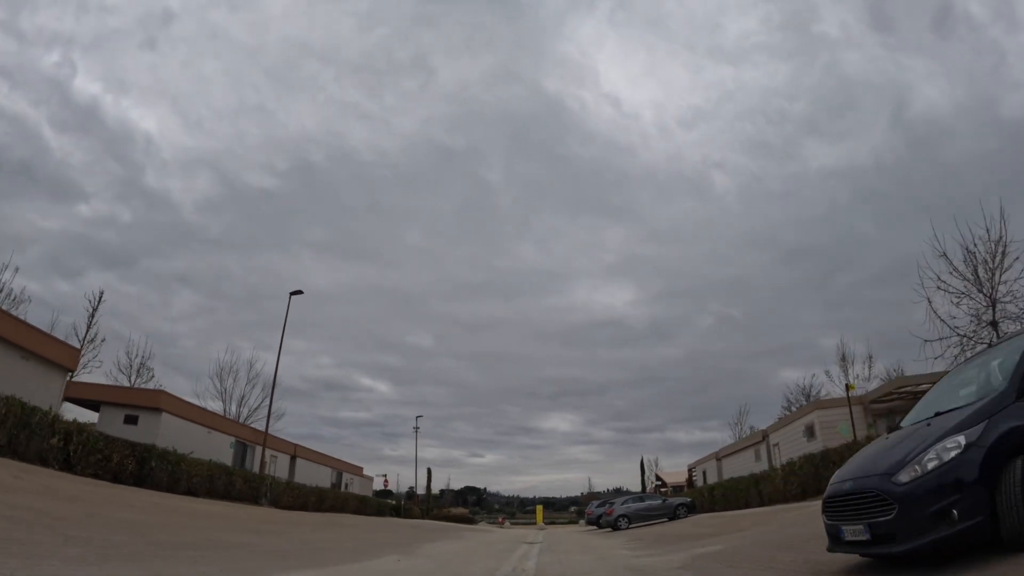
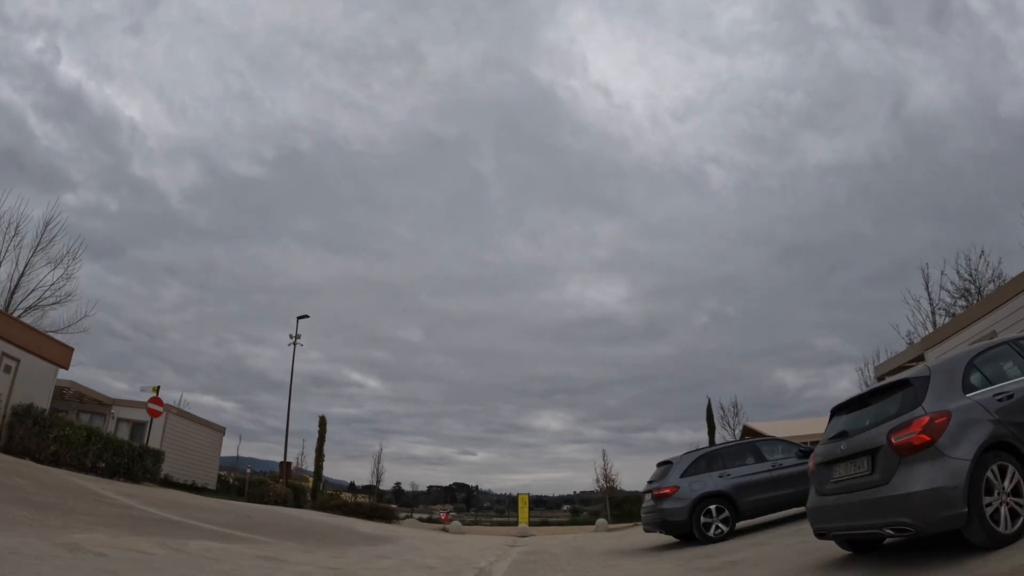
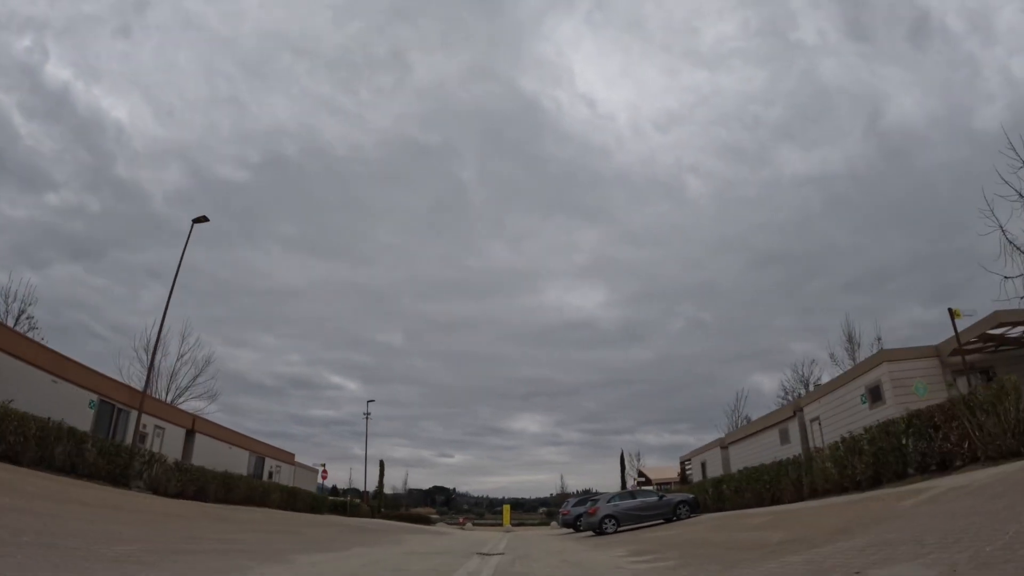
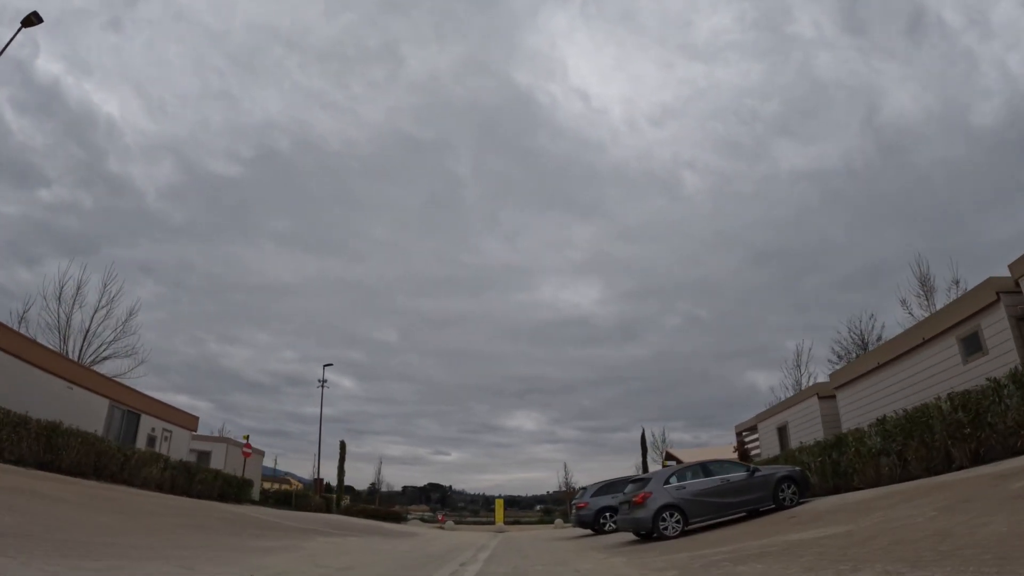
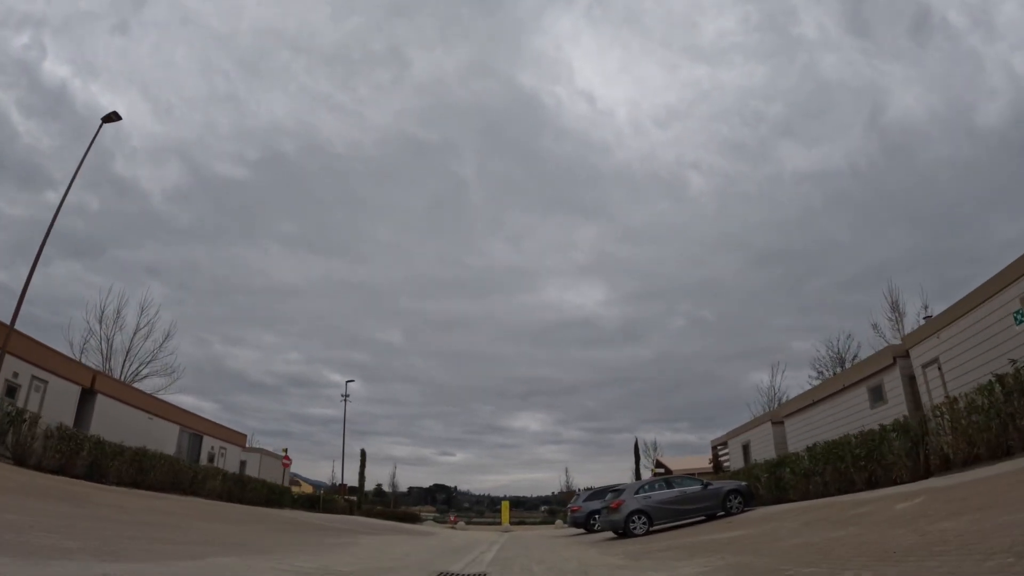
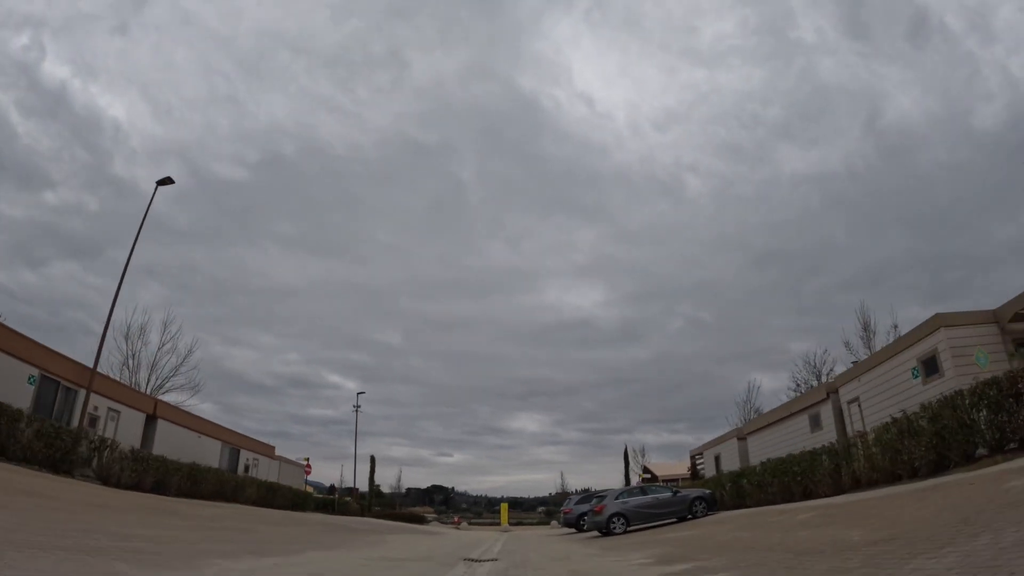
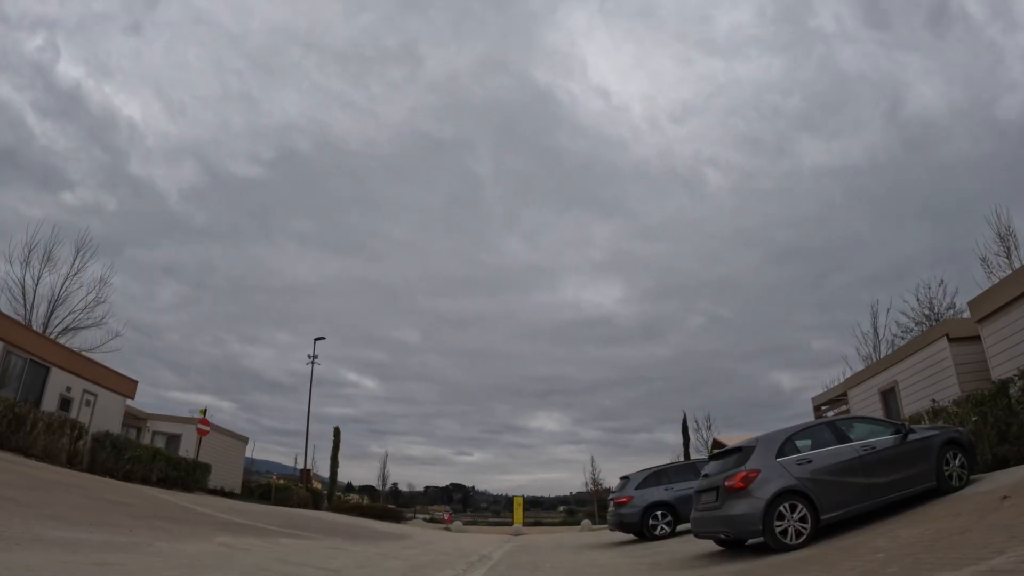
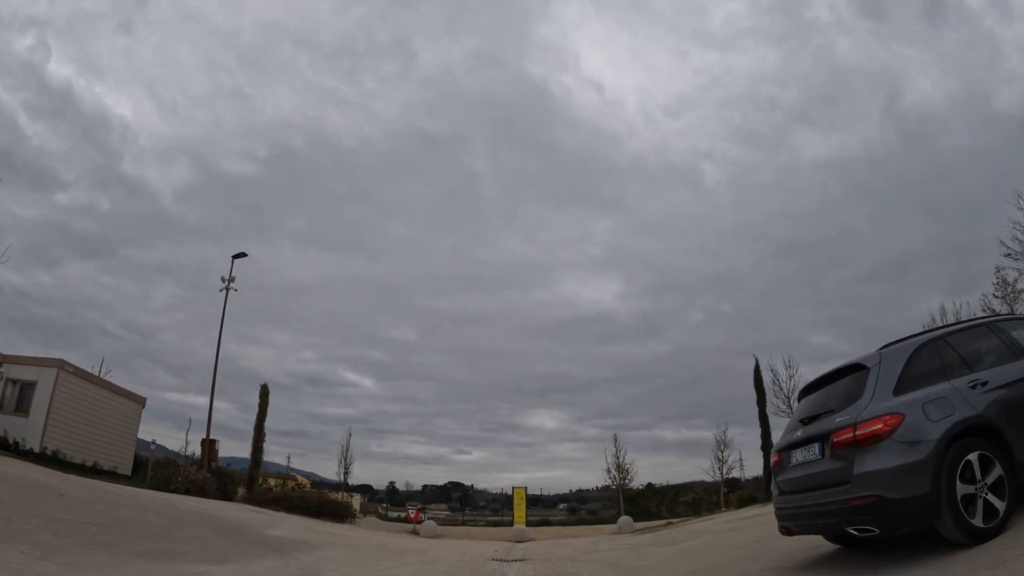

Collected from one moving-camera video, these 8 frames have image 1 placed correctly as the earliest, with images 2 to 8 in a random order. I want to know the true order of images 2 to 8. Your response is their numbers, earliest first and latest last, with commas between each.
3, 6, 5, 4, 7, 2, 8
